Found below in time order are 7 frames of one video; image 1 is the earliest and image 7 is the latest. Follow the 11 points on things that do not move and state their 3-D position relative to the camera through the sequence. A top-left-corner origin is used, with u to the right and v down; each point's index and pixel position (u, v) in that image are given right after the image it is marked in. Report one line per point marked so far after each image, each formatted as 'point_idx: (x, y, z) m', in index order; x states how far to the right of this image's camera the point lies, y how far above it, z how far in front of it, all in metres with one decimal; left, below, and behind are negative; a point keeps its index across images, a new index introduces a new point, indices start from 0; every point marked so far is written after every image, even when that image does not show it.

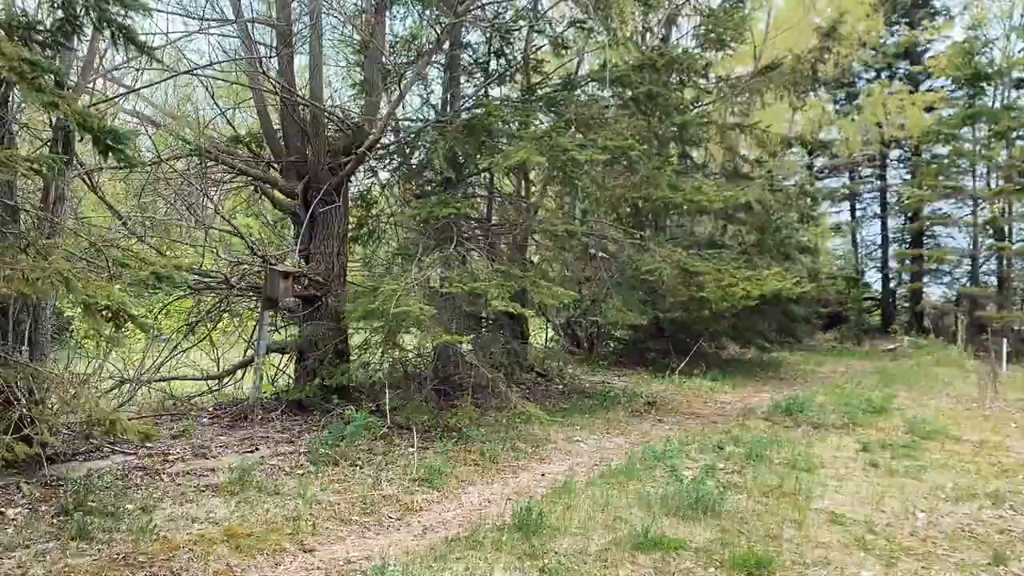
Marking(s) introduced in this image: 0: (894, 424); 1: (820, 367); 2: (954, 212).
0: (+3.4, -1.2, +7.6) m
1: (+4.9, -1.2, +13.6) m
2: (+9.9, +1.7, +19.2) m
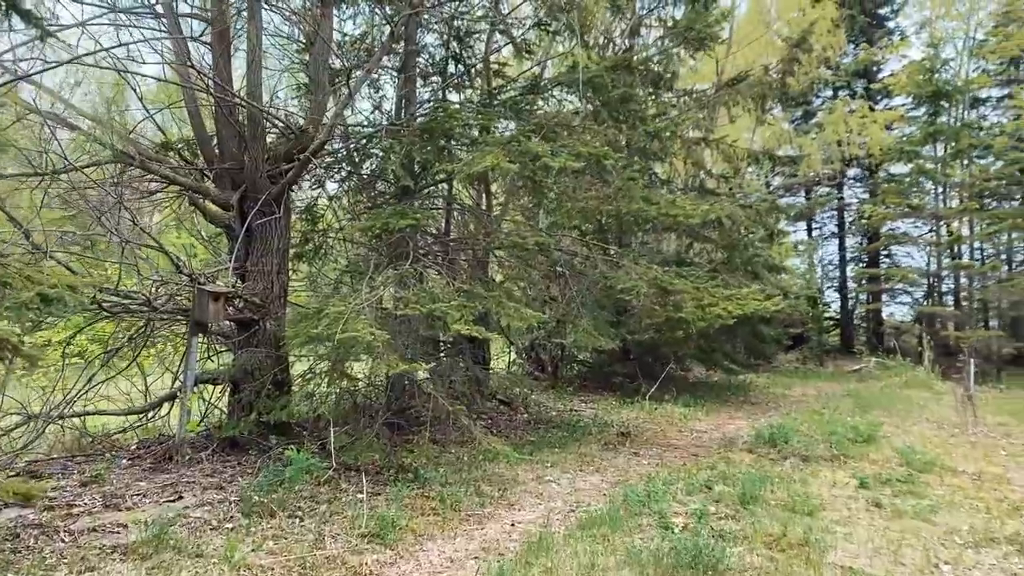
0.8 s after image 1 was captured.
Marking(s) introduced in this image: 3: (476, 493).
0: (+3.1, -1.4, +7.1) m
1: (+4.3, -1.6, +13.1) m
2: (+8.9, +1.3, +19.1) m
3: (-0.2, -1.3, +5.5) m
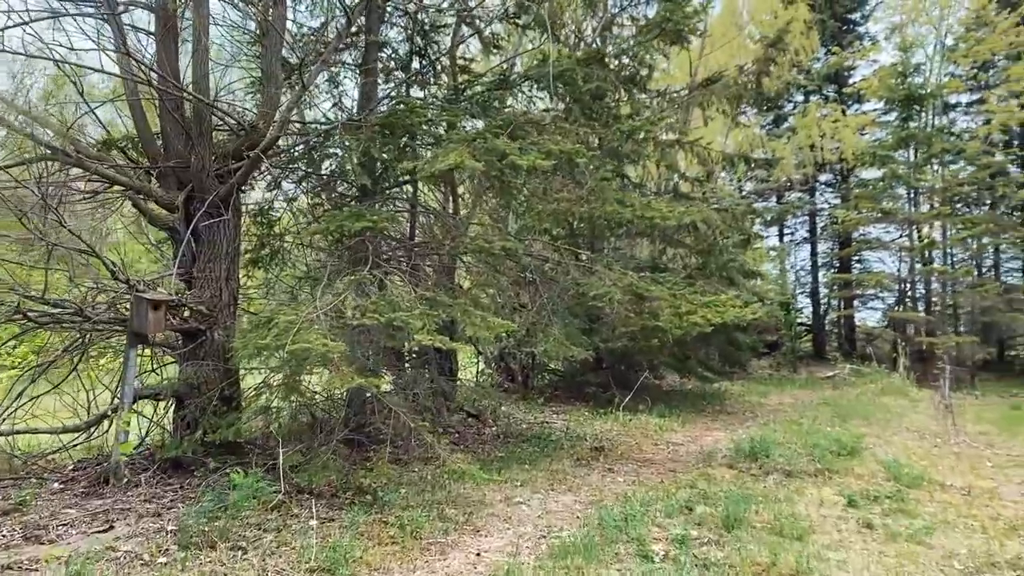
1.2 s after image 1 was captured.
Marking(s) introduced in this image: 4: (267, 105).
0: (+2.8, -1.4, +6.7) m
1: (+3.8, -1.6, +12.8) m
2: (+8.2, +1.2, +19.0) m
3: (-0.4, -1.4, +5.1) m
4: (-1.9, +1.4, +6.4) m
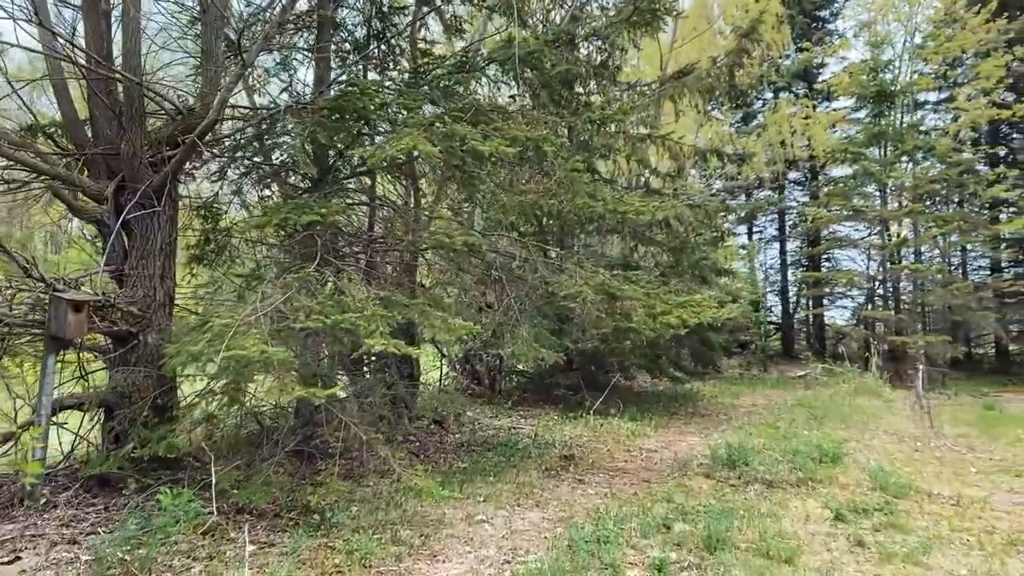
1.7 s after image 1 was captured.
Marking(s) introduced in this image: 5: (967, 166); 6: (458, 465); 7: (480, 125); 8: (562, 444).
0: (+2.6, -1.4, +6.4) m
1: (+3.3, -1.6, +12.5) m
2: (+7.5, +1.2, +18.8) m
3: (-0.6, -1.4, +4.6) m
4: (-2.1, +1.4, +5.9) m
5: (+9.0, +2.4, +17.0) m
6: (-0.4, -1.4, +6.6) m
7: (-0.2, +1.1, +6.0) m
8: (+0.5, -1.4, +7.7) m
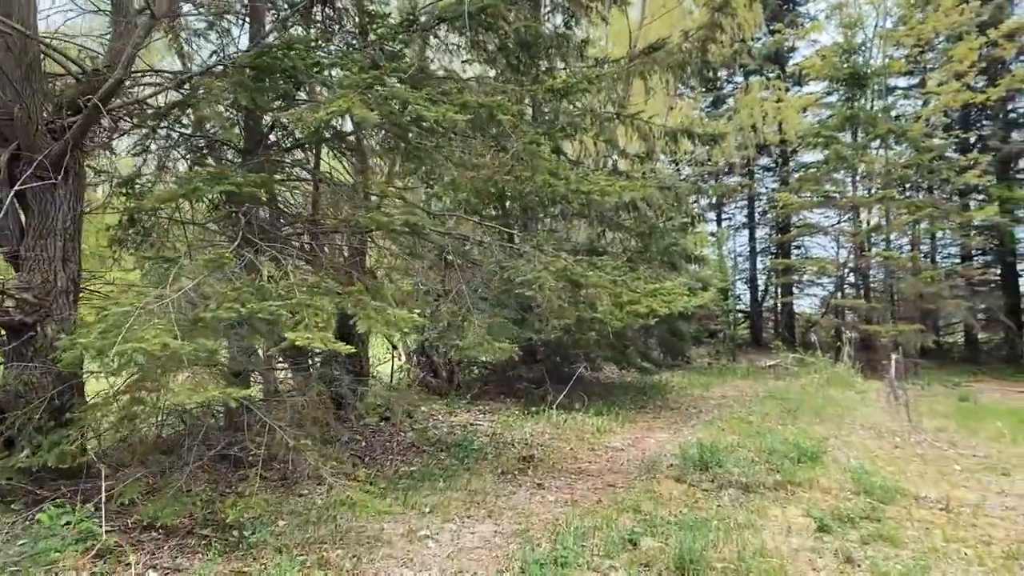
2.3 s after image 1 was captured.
0: (+2.2, -1.3, +5.9) m
1: (+2.8, -1.4, +12.0) m
2: (+6.7, +1.5, +18.4) m
3: (-0.9, -1.3, +4.0) m
4: (-2.4, +1.5, +5.2) m
5: (+8.3, +2.6, +16.6) m
6: (-0.7, -1.3, +6.0) m
7: (-0.5, +1.2, +5.3) m
8: (+0.1, -1.3, +7.1) m
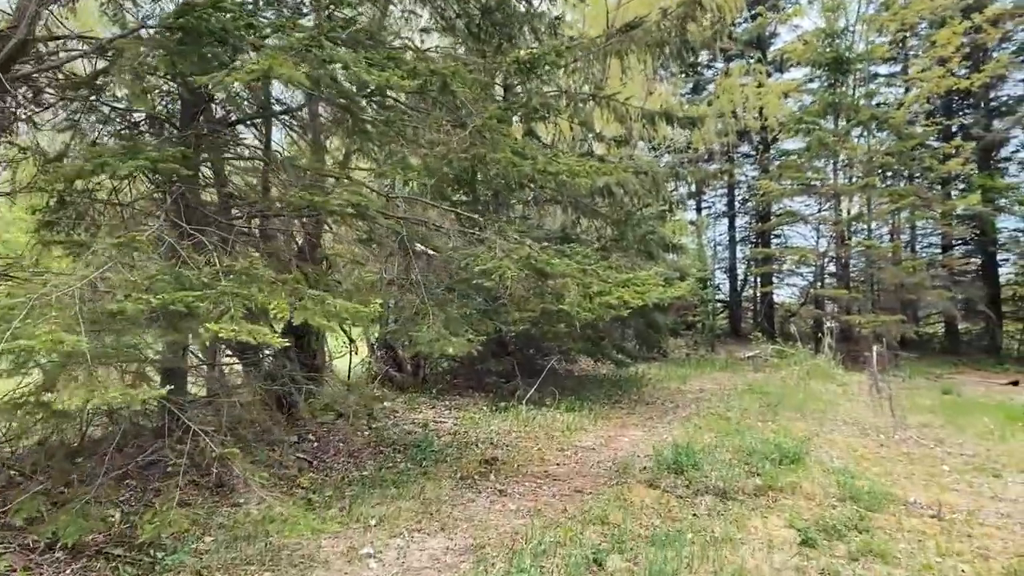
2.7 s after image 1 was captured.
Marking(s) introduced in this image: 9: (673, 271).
0: (+2.0, -1.3, +5.5) m
1: (+2.4, -1.3, +11.6) m
2: (+6.2, +1.7, +18.1) m
3: (-1.1, -1.2, +3.5) m
4: (-2.6, +1.5, +4.6) m
5: (+7.8, +2.8, +16.3) m
6: (-1.0, -1.2, +5.5) m
7: (-0.8, +1.3, +4.8) m
8: (-0.2, -1.2, +6.7) m
9: (+2.1, +0.2, +11.2) m
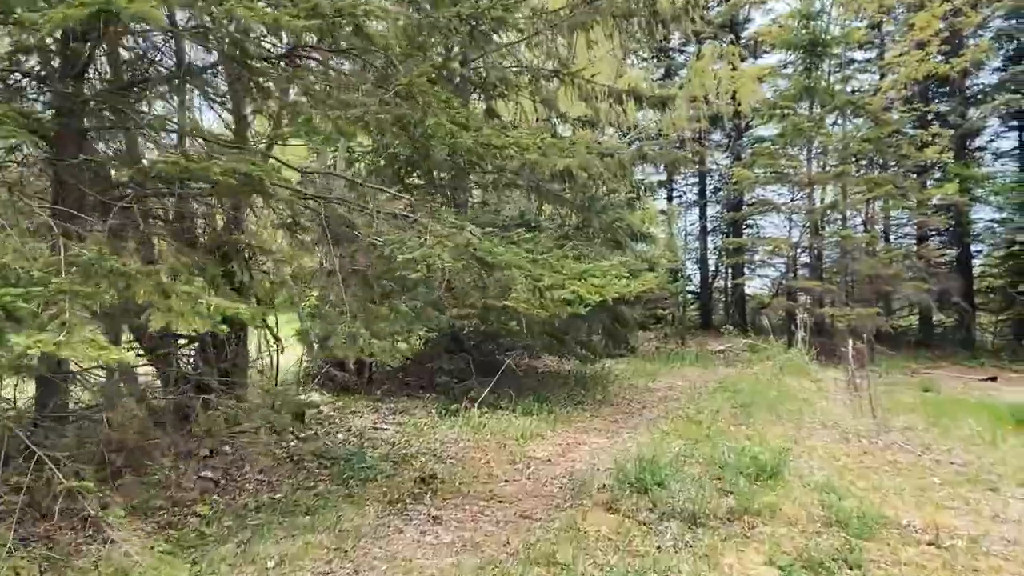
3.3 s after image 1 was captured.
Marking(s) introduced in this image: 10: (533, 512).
0: (+1.6, -1.2, +4.8) m
1: (+1.8, -1.2, +10.9) m
2: (+5.4, +1.9, +17.5) m
3: (-1.4, -1.2, +2.7) m
4: (-2.9, +1.6, +3.8) m
5: (+7.1, +3.0, +15.8) m
6: (-1.3, -1.1, +4.7) m
7: (-1.1, +1.3, +4.0) m
8: (-0.6, -1.2, +5.9) m
9: (+1.6, +0.3, +10.5) m
10: (+0.1, -1.2, +4.7) m
